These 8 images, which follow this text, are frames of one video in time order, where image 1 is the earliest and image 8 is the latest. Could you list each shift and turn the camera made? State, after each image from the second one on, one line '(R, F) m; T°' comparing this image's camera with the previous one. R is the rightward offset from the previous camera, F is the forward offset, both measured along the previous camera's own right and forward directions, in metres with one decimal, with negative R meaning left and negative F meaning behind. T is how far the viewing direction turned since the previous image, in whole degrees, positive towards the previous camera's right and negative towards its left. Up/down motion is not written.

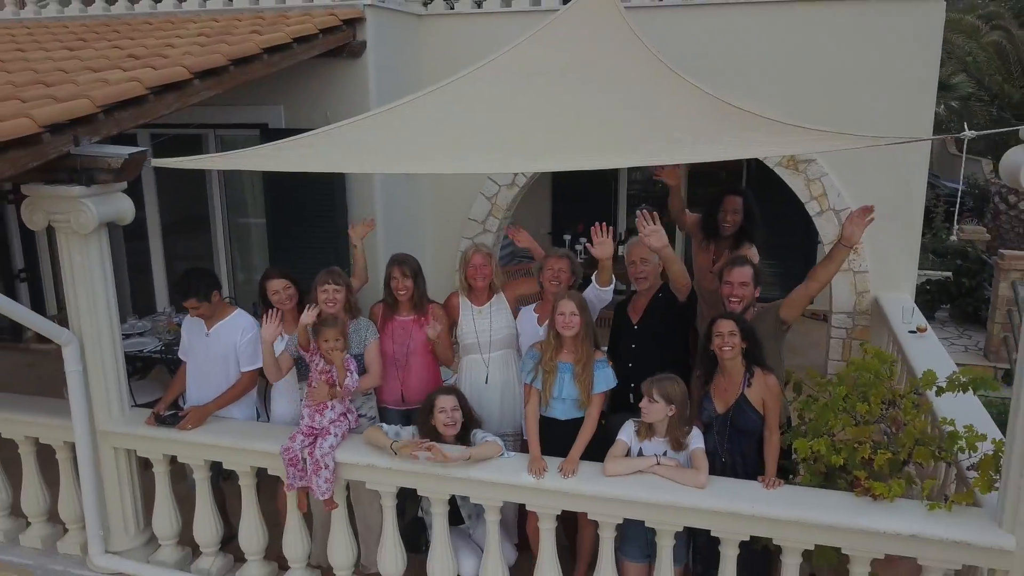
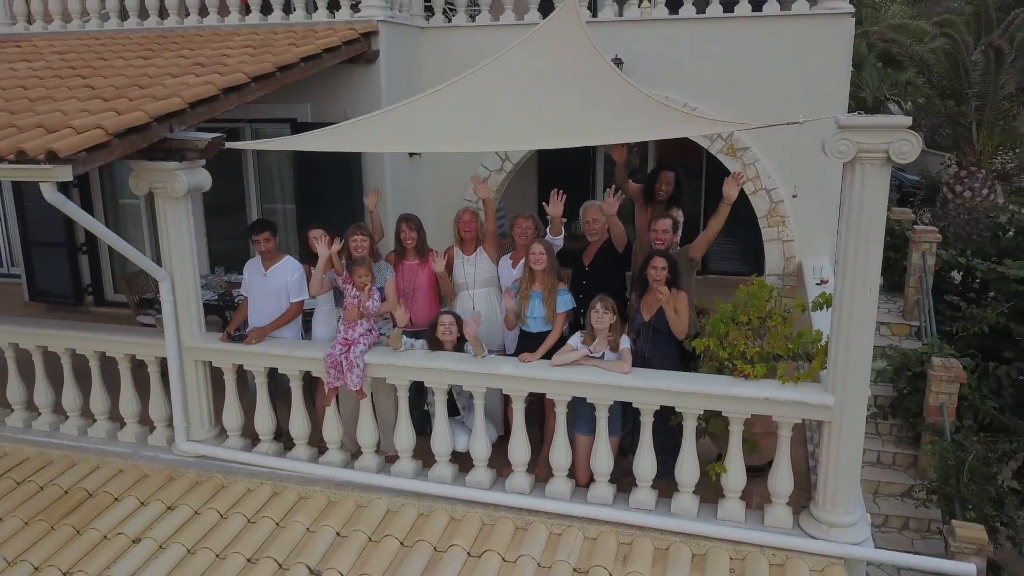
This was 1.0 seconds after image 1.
(+0.1, -1.4) m; 0°
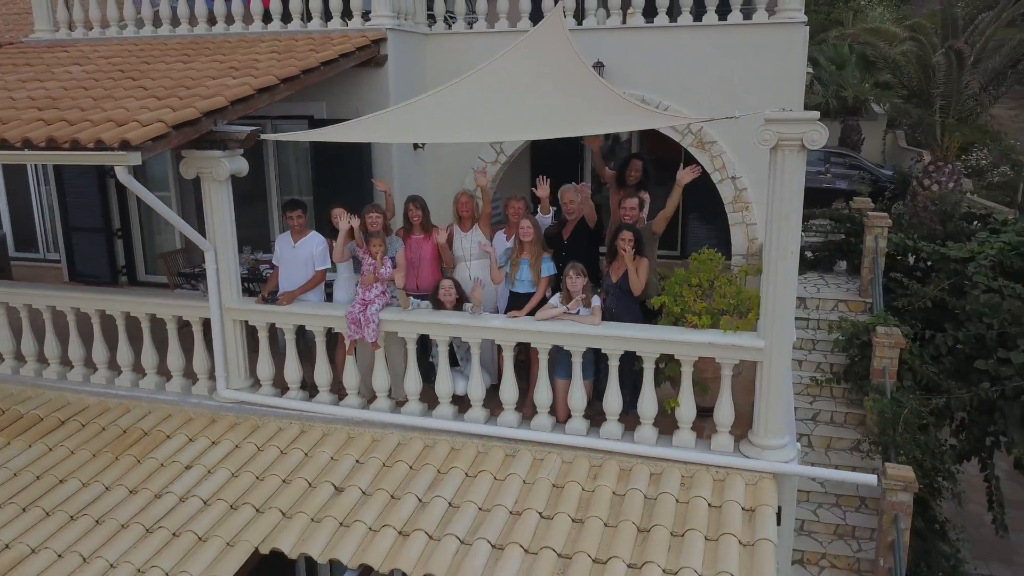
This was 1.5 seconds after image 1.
(+0.1, -1.0) m; 0°
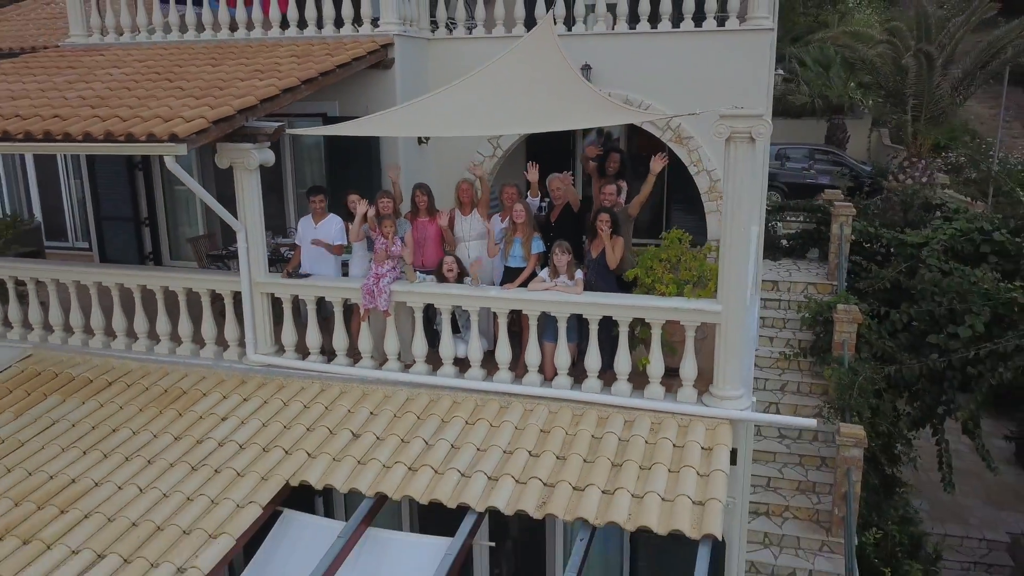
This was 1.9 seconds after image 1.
(0.0, -0.9) m; 0°
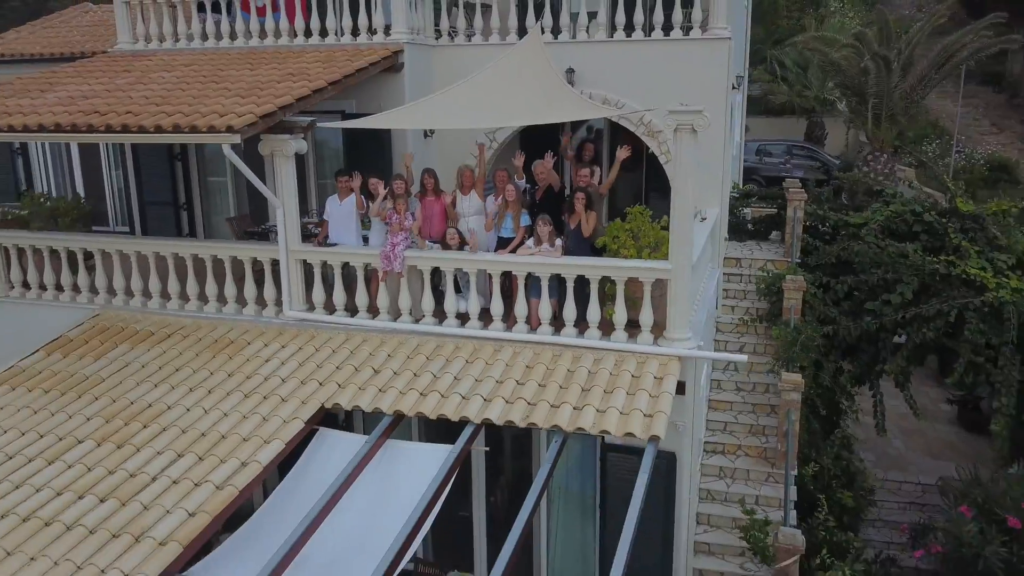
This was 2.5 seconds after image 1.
(+0.1, -1.5) m; 0°
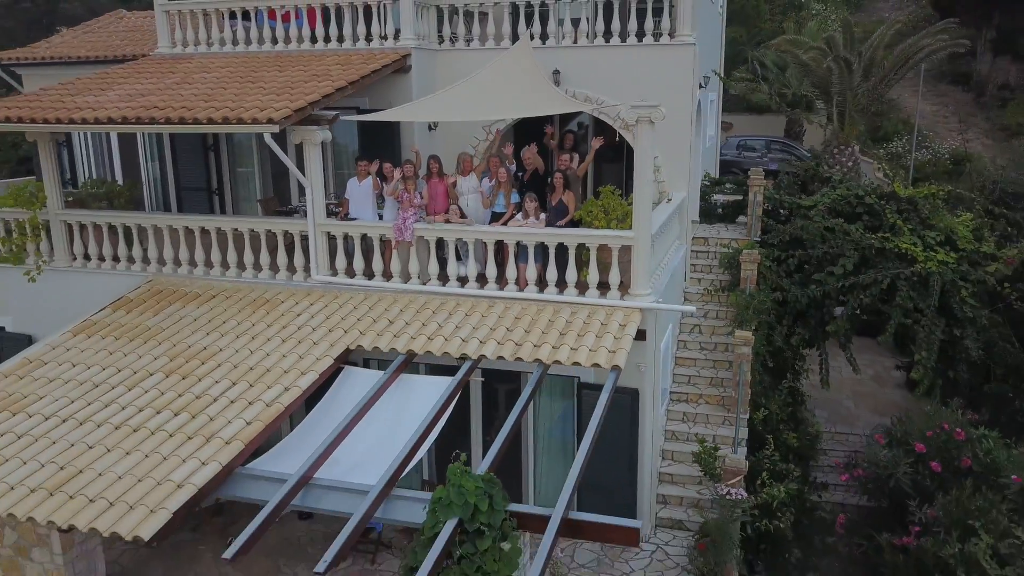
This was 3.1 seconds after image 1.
(+0.1, -1.7) m; 0°
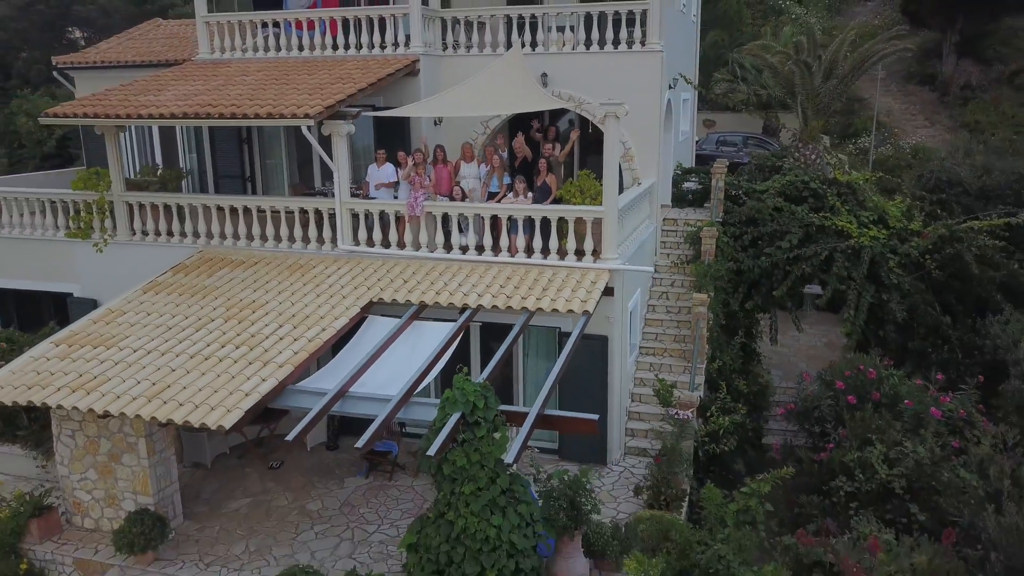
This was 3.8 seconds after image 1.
(+0.1, -2.2) m; 0°
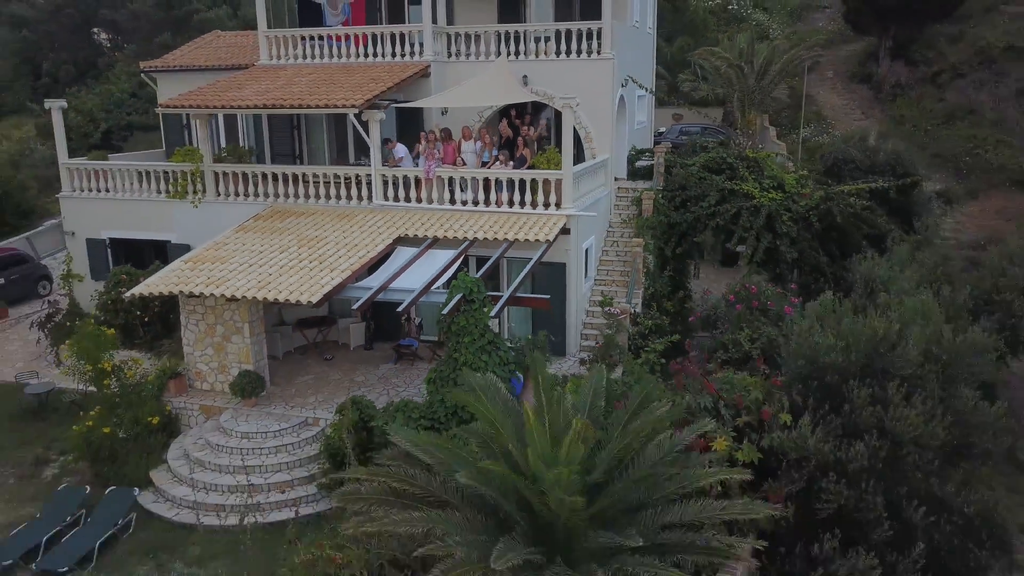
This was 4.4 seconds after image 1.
(+0.3, -4.9) m; 0°
